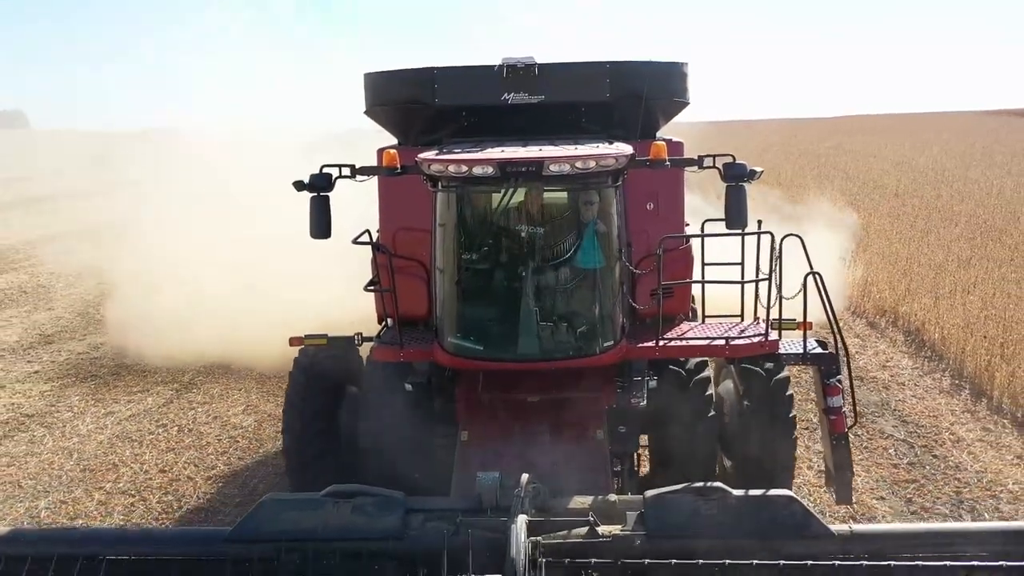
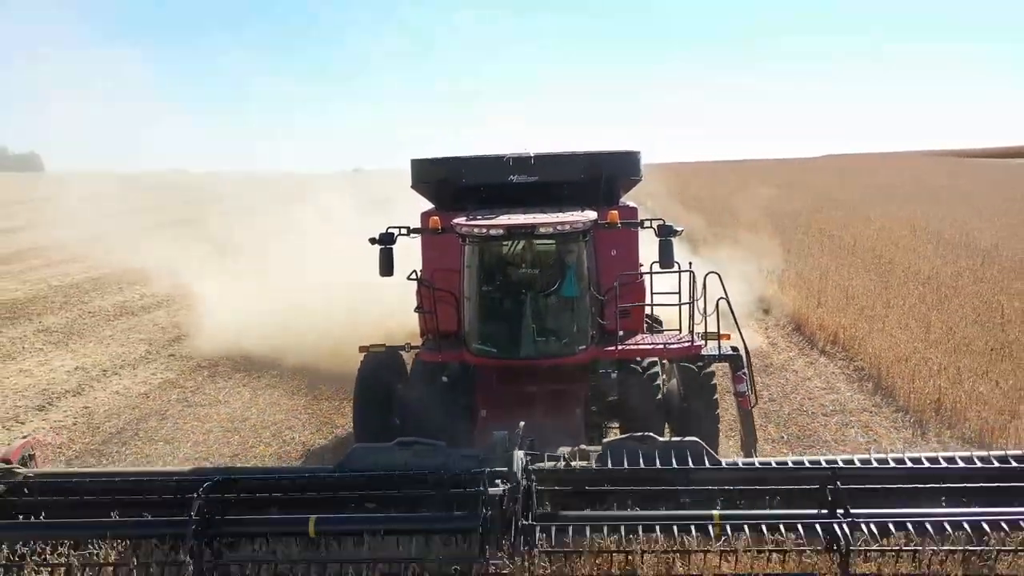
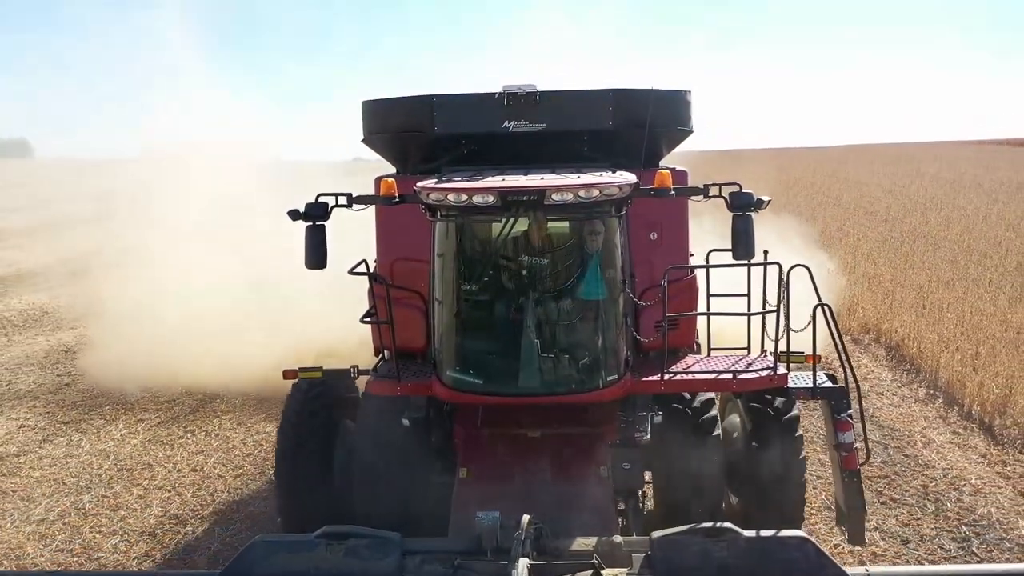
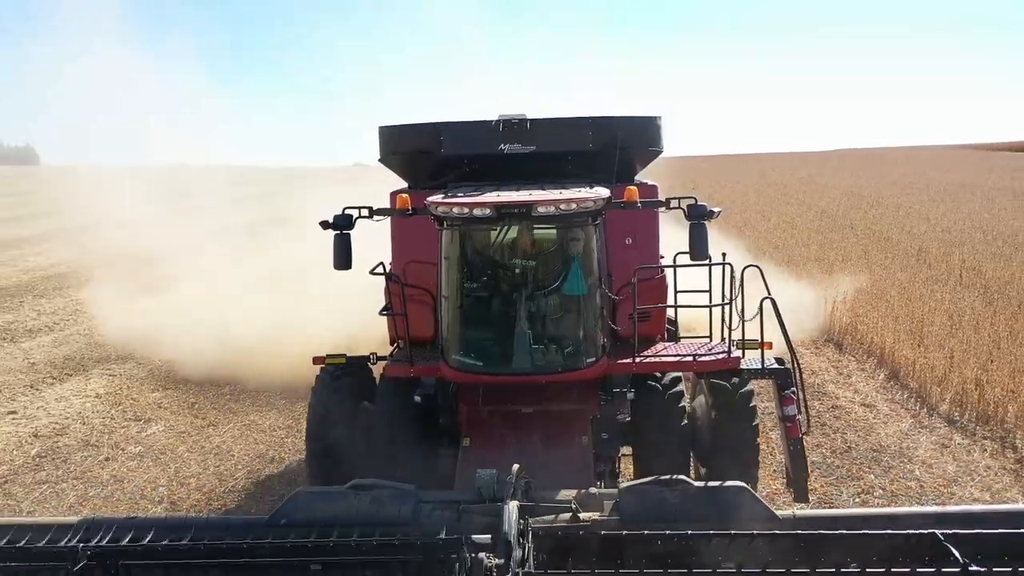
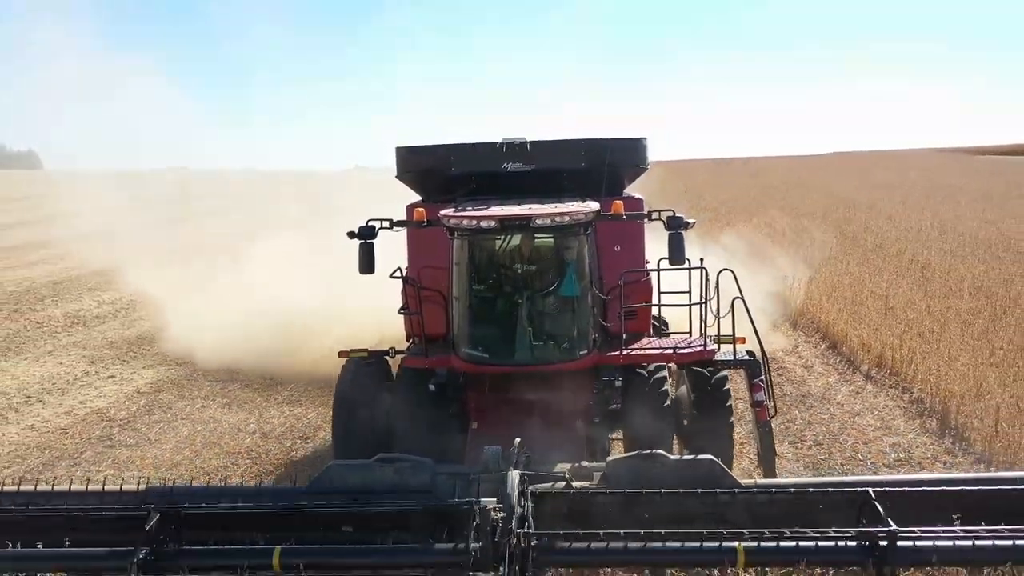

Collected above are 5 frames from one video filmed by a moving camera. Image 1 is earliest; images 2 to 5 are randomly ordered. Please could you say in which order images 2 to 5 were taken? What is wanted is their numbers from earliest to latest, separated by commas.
3, 4, 5, 2
